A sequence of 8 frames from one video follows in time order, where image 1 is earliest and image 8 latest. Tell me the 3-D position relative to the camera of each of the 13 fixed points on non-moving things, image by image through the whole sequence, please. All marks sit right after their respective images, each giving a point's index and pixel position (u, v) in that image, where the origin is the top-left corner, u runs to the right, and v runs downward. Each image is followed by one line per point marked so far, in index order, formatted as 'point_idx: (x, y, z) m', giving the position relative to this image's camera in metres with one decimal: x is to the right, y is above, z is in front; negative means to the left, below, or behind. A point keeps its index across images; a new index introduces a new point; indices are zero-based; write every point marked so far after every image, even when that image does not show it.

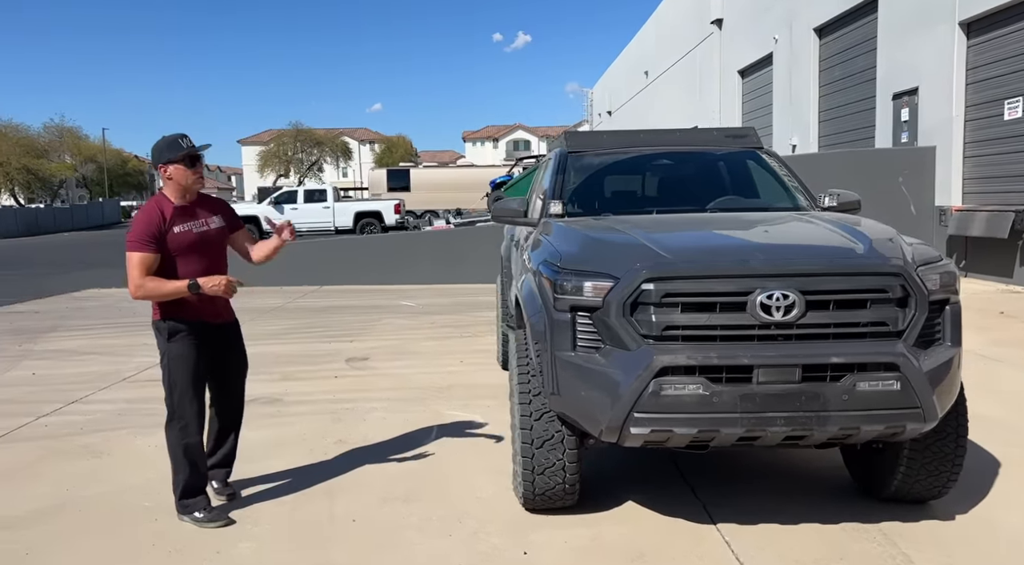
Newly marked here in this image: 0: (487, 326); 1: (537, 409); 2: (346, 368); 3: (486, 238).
0: (-0.3, -0.5, +9.0) m
1: (+0.1, -0.6, +3.4) m
2: (-1.6, -0.8, +6.9) m
3: (-0.5, +0.9, +14.1) m
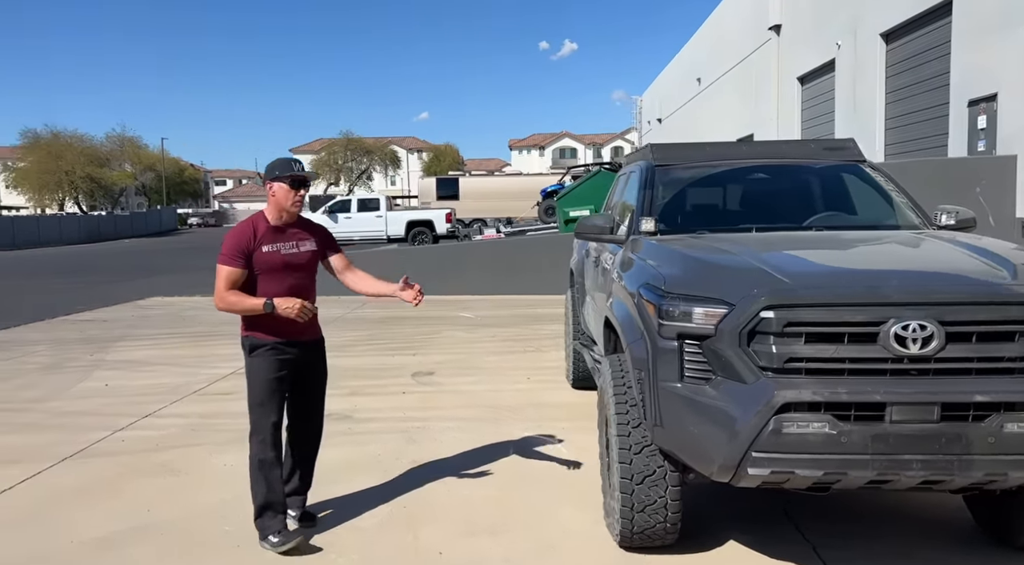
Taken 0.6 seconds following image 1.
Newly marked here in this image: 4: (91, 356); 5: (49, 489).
0: (+0.5, -0.7, +8.8) m
1: (+0.5, -0.7, +3.2) m
2: (-0.9, -0.9, +6.8) m
3: (+0.6, +0.6, +13.9) m
4: (-4.7, -0.9, +8.2) m
5: (-2.6, -1.2, +4.2) m
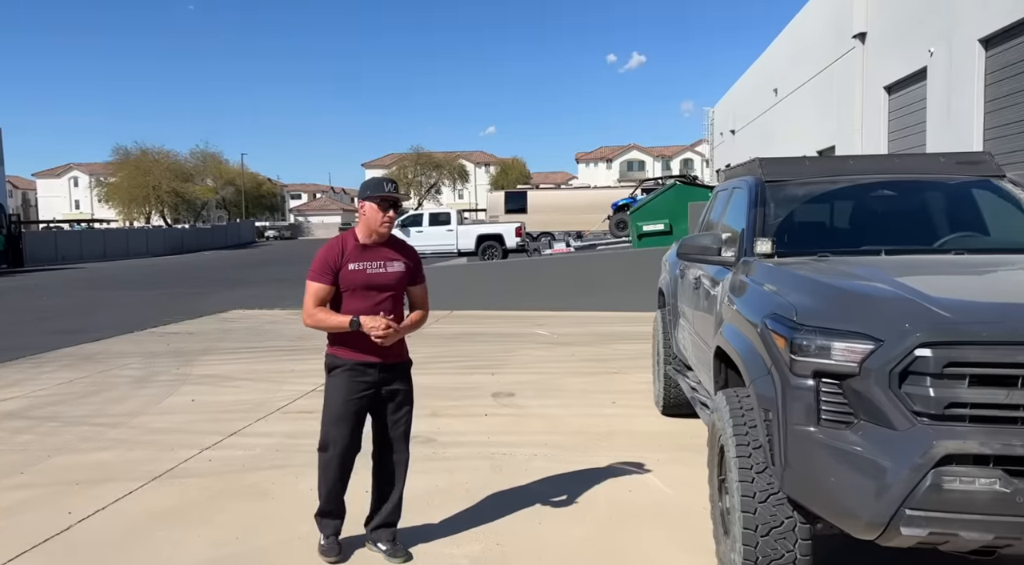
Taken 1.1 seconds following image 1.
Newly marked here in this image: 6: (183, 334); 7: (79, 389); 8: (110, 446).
0: (+1.4, -0.9, +8.5) m
1: (+1.0, -0.8, +2.9) m
2: (-0.2, -1.1, +6.6) m
3: (+2.0, +0.3, +13.6) m
4: (-3.8, -1.0, +8.3) m
5: (-2.1, -1.3, +4.1) m
6: (-5.0, -0.8, +11.1) m
7: (-4.4, -1.1, +7.4) m
8: (-3.0, -1.2, +5.4) m
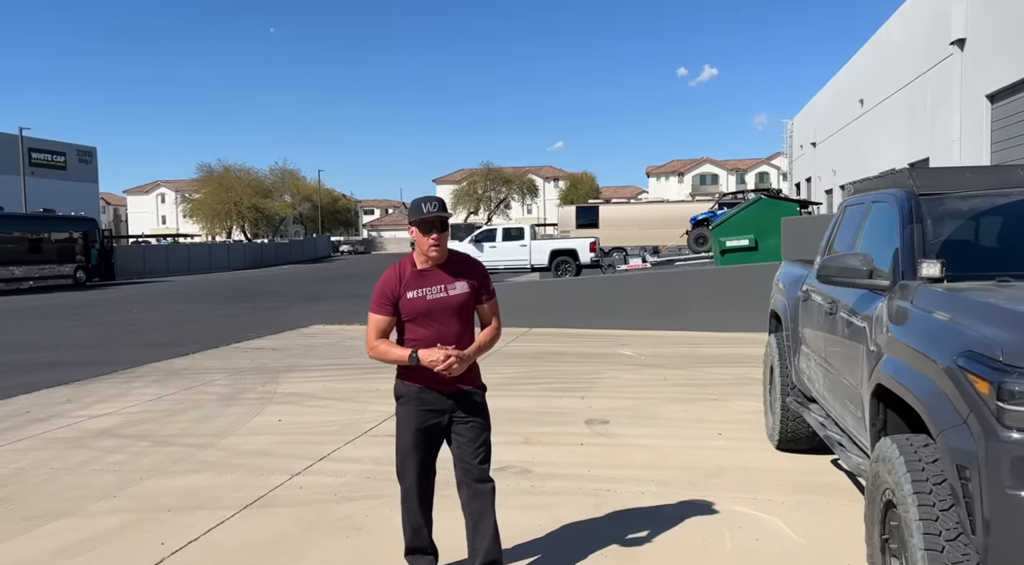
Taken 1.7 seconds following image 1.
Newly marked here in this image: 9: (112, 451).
0: (+2.4, -1.1, +8.0) m
1: (+1.5, -0.9, +2.4) m
2: (+0.6, -1.3, +6.2) m
3: (+3.4, 0.0, +13.0) m
4: (-2.8, -1.2, +8.3) m
5: (-1.5, -1.4, +3.9) m
6: (-3.8, -1.0, +11.2) m
7: (-3.5, -1.3, +7.5) m
8: (-2.3, -1.3, +5.3) m
9: (-3.2, -1.3, +5.8) m
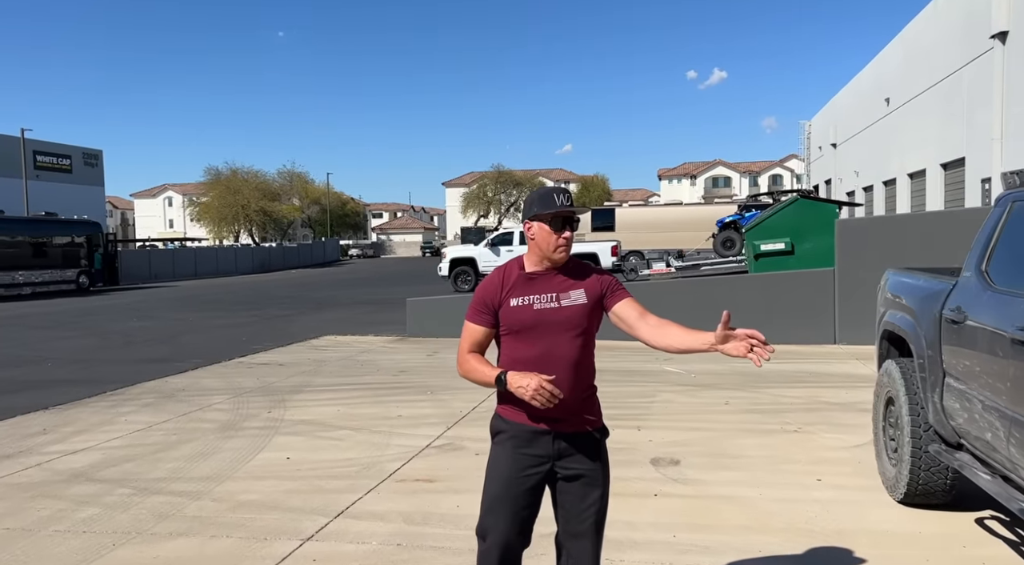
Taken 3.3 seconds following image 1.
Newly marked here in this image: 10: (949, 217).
0: (+2.8, -1.2, +6.9) m
1: (+1.8, -1.0, +1.3) m
2: (+1.0, -1.4, +5.1) m
3: (+3.9, -0.1, +11.9) m
4: (-2.4, -1.3, +7.3) m
5: (-1.1, -1.5, +2.9) m
6: (-3.3, -1.2, +10.2) m
7: (-3.1, -1.4, +6.4) m
8: (-1.9, -1.4, +4.3) m
9: (-2.8, -1.4, +4.8) m
10: (+6.3, +1.0, +10.6) m
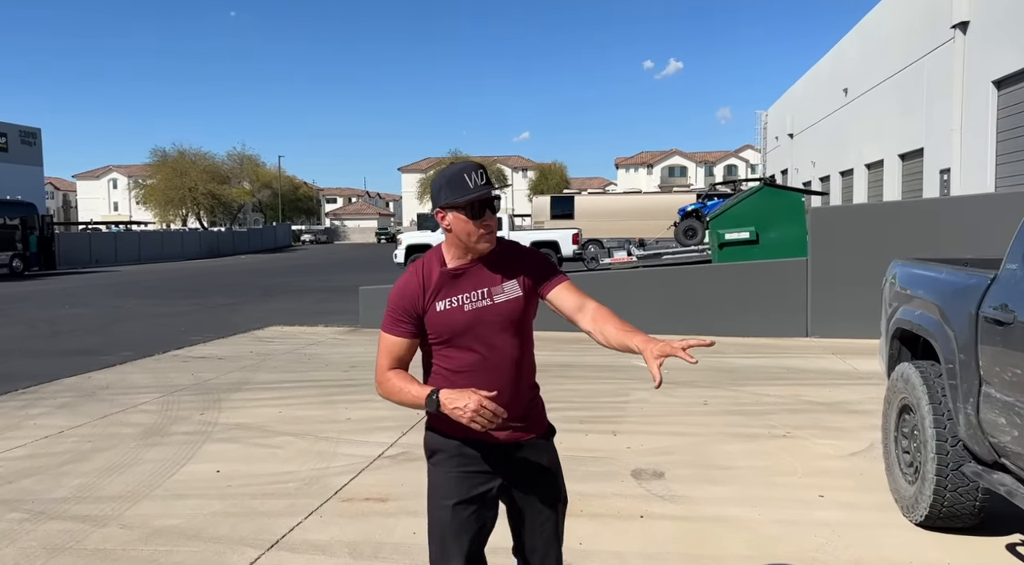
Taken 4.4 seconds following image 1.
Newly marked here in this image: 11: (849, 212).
0: (+2.5, -1.1, +6.4) m
1: (+1.8, -1.0, +0.8) m
2: (+0.8, -1.3, +4.6) m
3: (+3.2, 0.0, +11.5) m
4: (-2.8, -1.2, +6.5) m
5: (-1.2, -1.5, +2.2) m
6: (-3.8, -1.0, +9.3) m
7: (-3.4, -1.3, +5.6) m
8: (-2.1, -1.4, +3.5) m
9: (-3.0, -1.4, +4.0) m
10: (+5.8, +1.1, +10.3) m
11: (+5.0, +1.0, +10.7) m
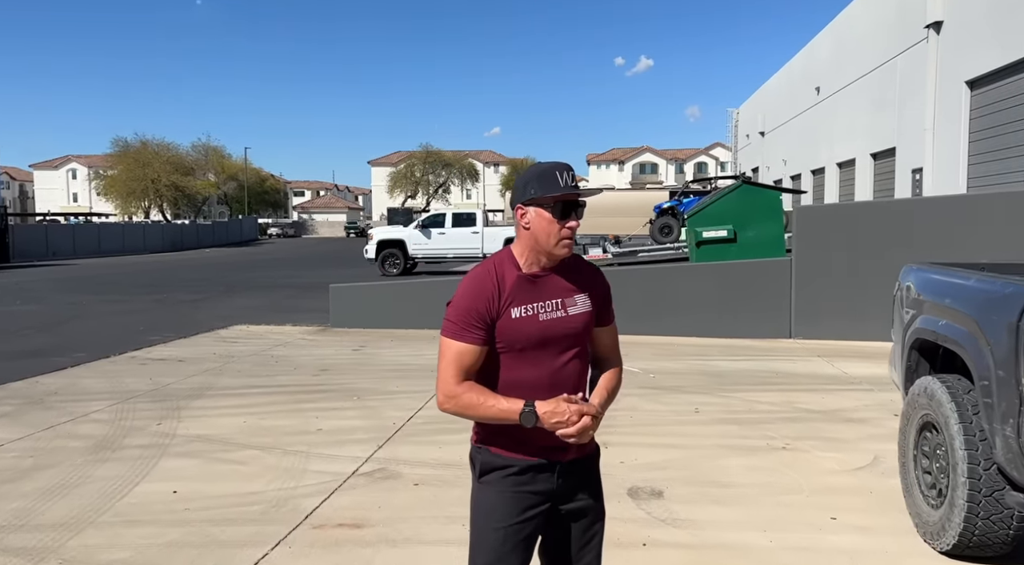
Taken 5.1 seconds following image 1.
0: (+2.3, -1.2, +6.2) m
1: (+1.9, -1.1, +0.5) m
2: (+0.7, -1.3, +4.2) m
3: (+2.9, 0.0, +11.2) m
4: (-2.9, -1.2, +6.0) m
5: (-1.2, -1.5, +1.8) m
6: (-4.1, -1.0, +8.7) m
7: (-3.5, -1.3, +5.1) m
8: (-2.1, -1.4, +3.1) m
9: (-3.0, -1.4, +3.5) m
10: (+5.5, +1.1, +10.2) m
11: (+4.6, +1.0, +10.5) m
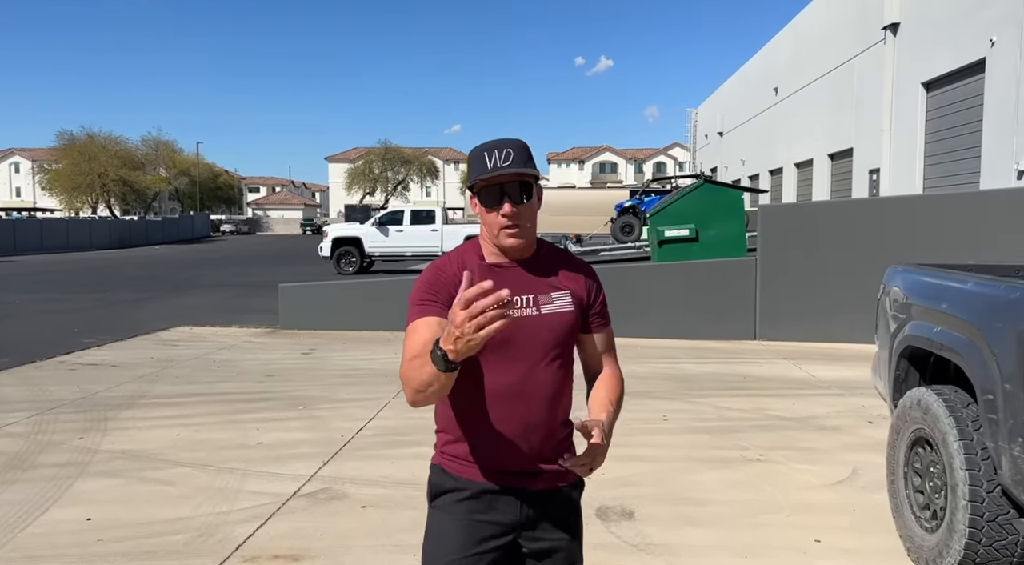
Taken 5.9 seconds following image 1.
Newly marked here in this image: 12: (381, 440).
0: (+2.0, -1.2, +5.9) m
1: (+1.9, -1.1, +0.2) m
2: (+0.5, -1.3, +3.8) m
3: (+2.3, 0.0, +11.0) m
4: (-3.2, -1.2, +5.4) m
5: (-1.3, -1.5, +1.3) m
6: (-4.6, -0.9, +8.1) m
7: (-3.8, -1.3, +4.5) m
8: (-2.2, -1.4, +2.5) m
9: (-3.2, -1.4, +2.9) m
10: (+4.9, +1.0, +10.0) m
11: (+4.1, +1.0, +10.3) m
12: (-1.0, -1.2, +5.4) m
